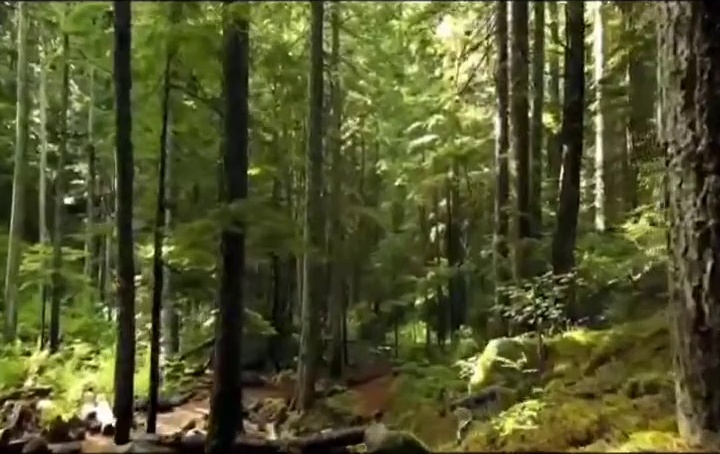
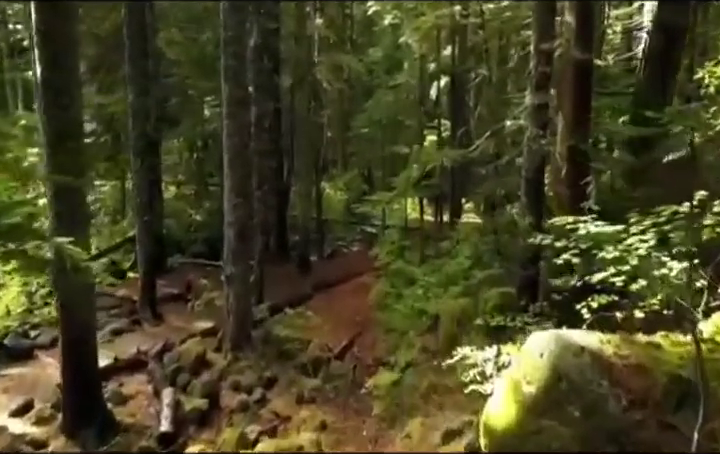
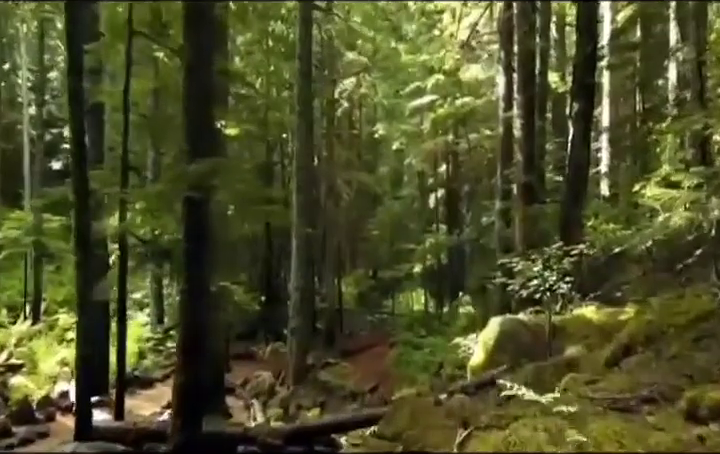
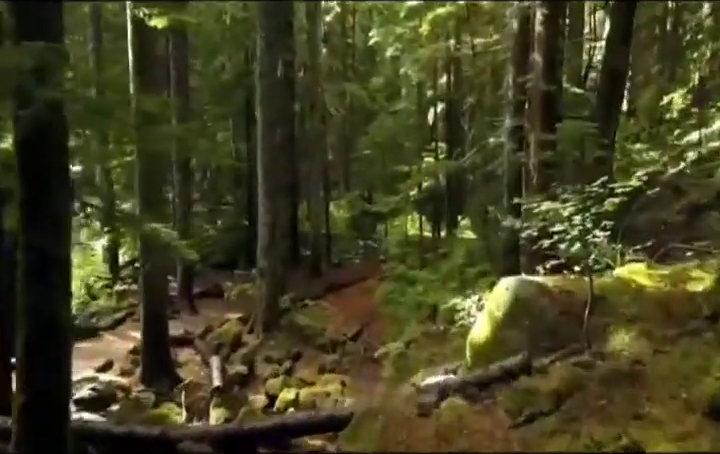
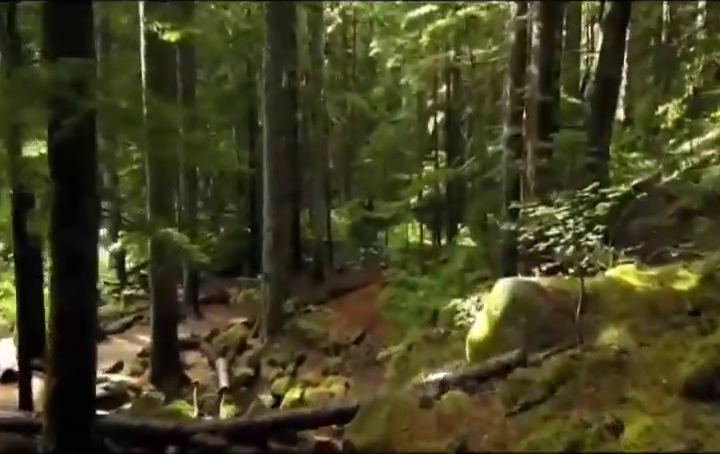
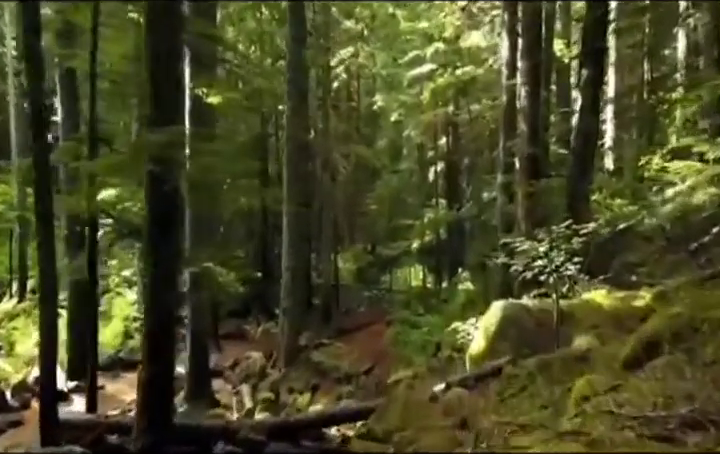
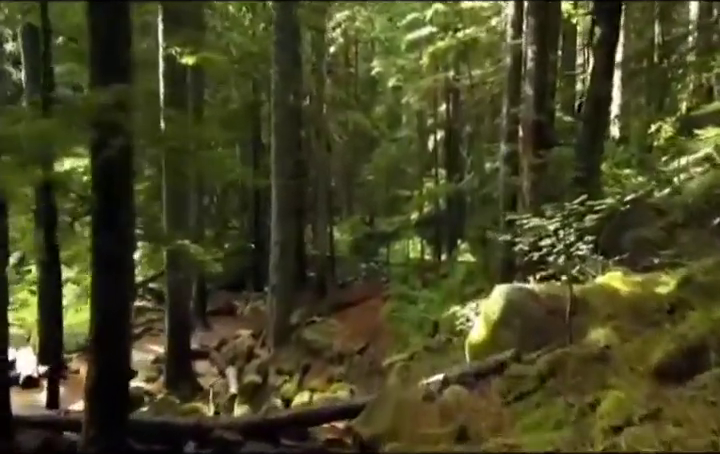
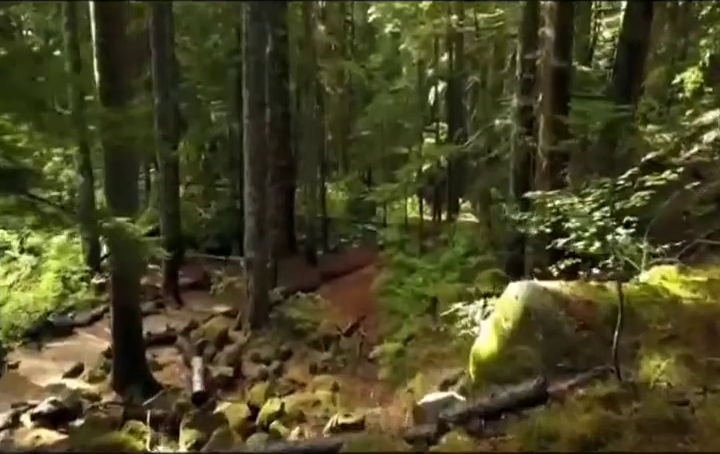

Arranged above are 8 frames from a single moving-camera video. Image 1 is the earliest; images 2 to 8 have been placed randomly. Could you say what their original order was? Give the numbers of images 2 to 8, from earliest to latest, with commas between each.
3, 6, 7, 5, 4, 8, 2
